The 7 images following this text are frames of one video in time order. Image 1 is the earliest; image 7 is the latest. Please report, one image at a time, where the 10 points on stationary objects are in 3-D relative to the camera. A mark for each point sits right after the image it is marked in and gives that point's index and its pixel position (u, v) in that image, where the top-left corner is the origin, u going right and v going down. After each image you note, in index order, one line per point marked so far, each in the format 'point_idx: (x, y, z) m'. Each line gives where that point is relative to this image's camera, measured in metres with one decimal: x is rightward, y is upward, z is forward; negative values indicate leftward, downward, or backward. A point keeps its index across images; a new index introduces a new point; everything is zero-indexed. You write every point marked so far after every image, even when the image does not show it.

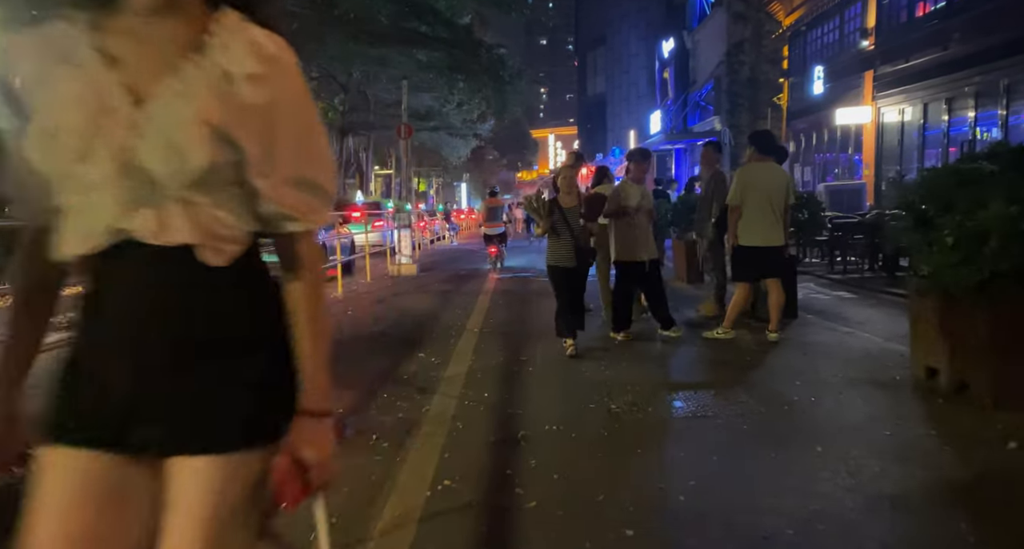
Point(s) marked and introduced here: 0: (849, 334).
0: (+3.1, -0.5, +7.4) m
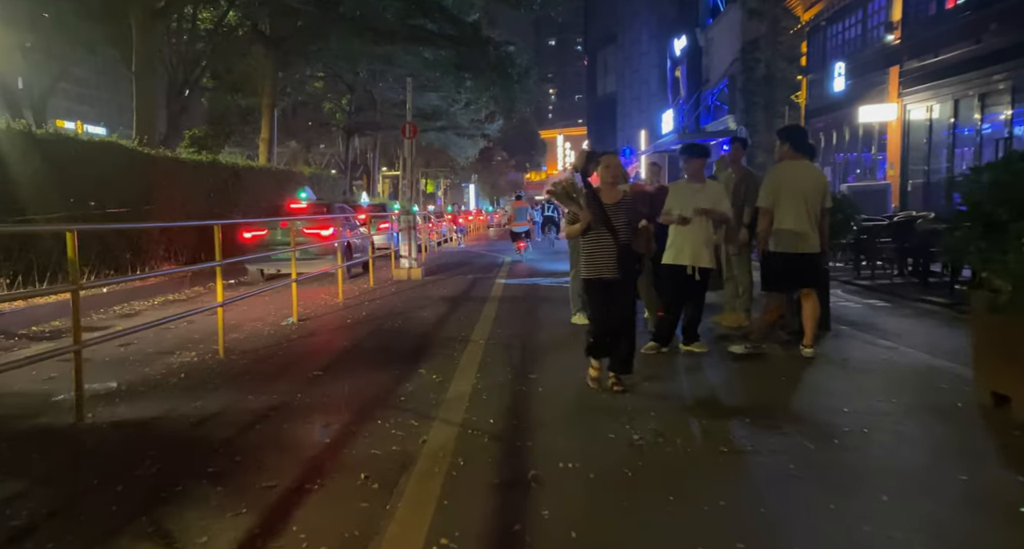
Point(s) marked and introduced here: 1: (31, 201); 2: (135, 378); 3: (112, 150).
0: (+3.1, -0.6, +6.8) m
1: (-7.2, +1.1, +12.1) m
2: (-3.2, -0.9, +6.8) m
3: (-7.0, +2.2, +14.1) m
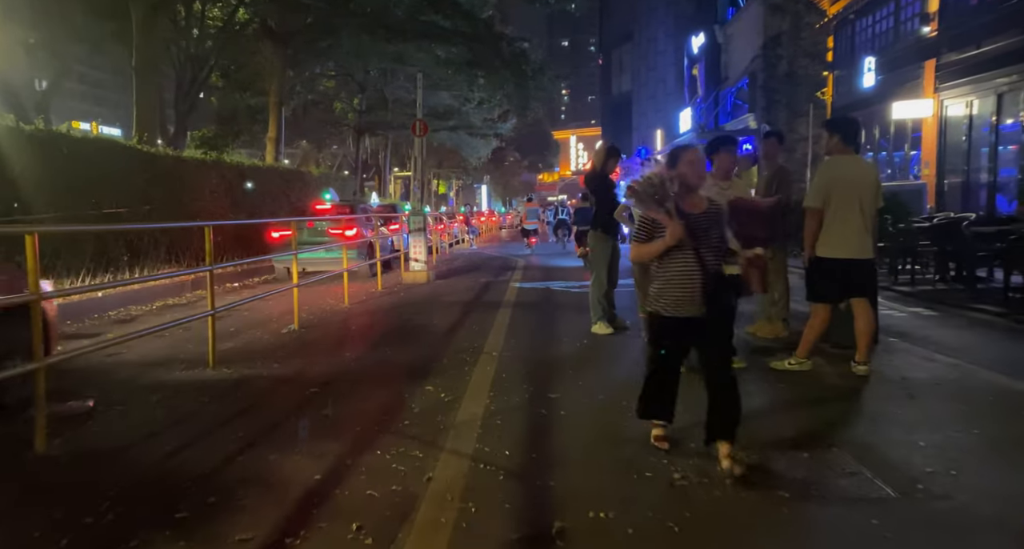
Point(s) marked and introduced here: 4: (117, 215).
0: (+3.3, -0.7, +6.1) m
1: (-7.0, +1.1, +11.6) m
2: (-3.0, -0.9, +6.2) m
3: (-6.8, +2.1, +13.5) m
4: (-6.7, +1.0, +13.8) m
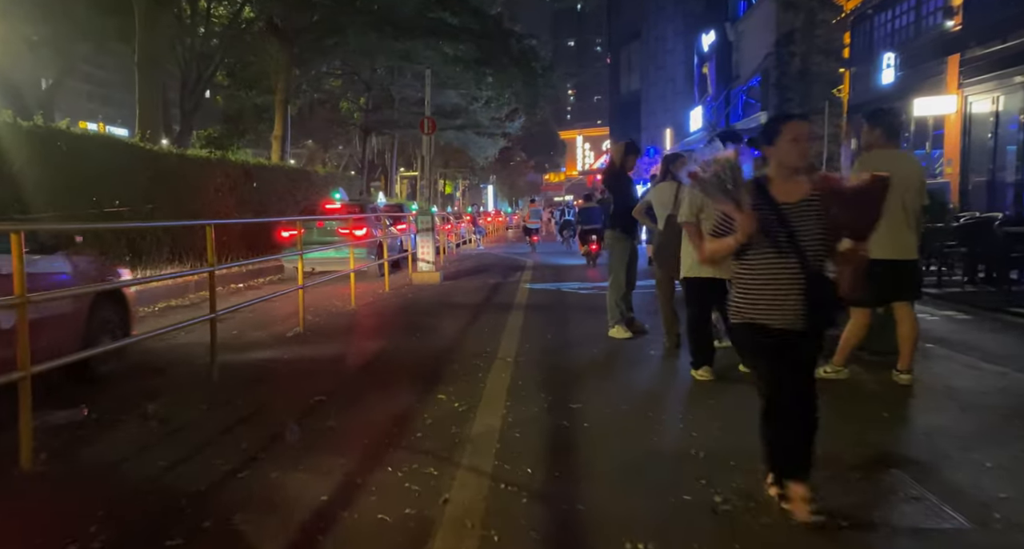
0: (+3.4, -0.7, +5.7) m
1: (-6.8, +1.1, +11.3) m
2: (-2.9, -0.9, +5.9) m
3: (-6.6, +2.1, +13.2) m
4: (-6.5, +1.0, +13.5) m
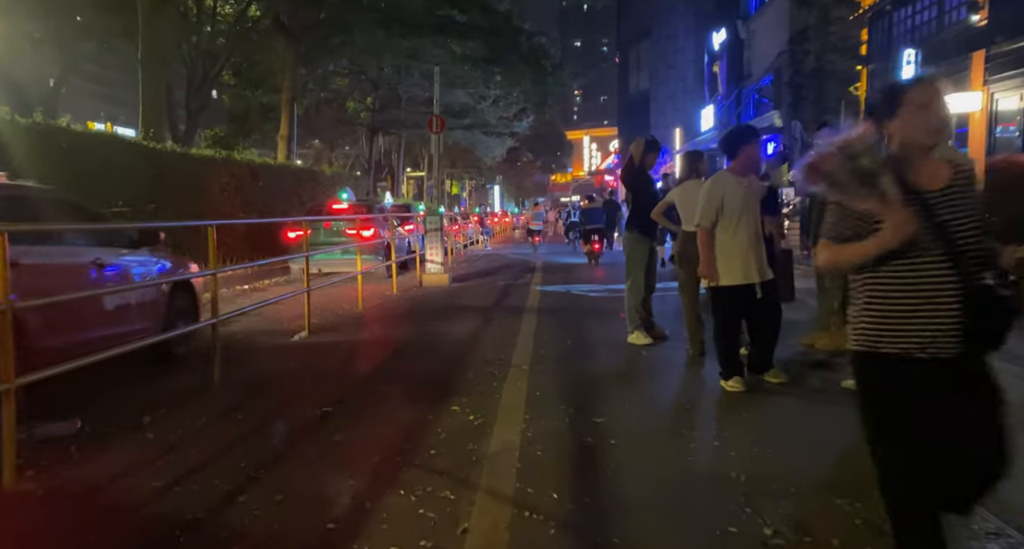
0: (+3.5, -0.7, +5.3) m
1: (-6.7, +1.0, +11.0) m
2: (-2.8, -0.9, +5.6) m
3: (-6.4, +2.1, +12.9) m
4: (-6.3, +1.0, +13.2) m
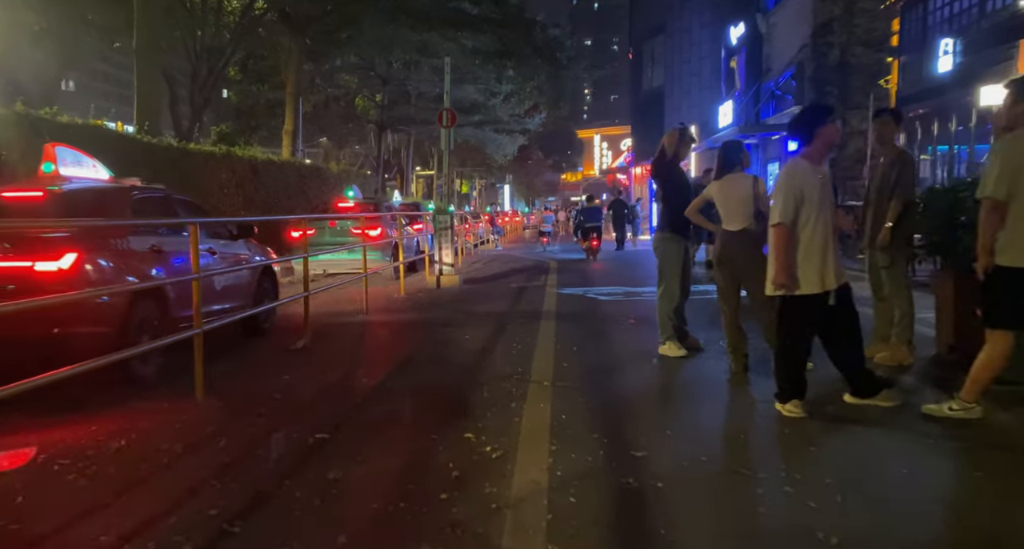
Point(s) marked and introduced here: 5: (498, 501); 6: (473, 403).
0: (+3.7, -0.8, +4.5) m
1: (-6.5, +1.0, +10.3) m
2: (-2.7, -1.0, +4.8) m
3: (-6.2, +2.1, +12.3) m
4: (-6.1, +1.0, +12.5) m
5: (-0.1, -1.0, +3.6) m
6: (-0.3, -0.9, +5.5) m
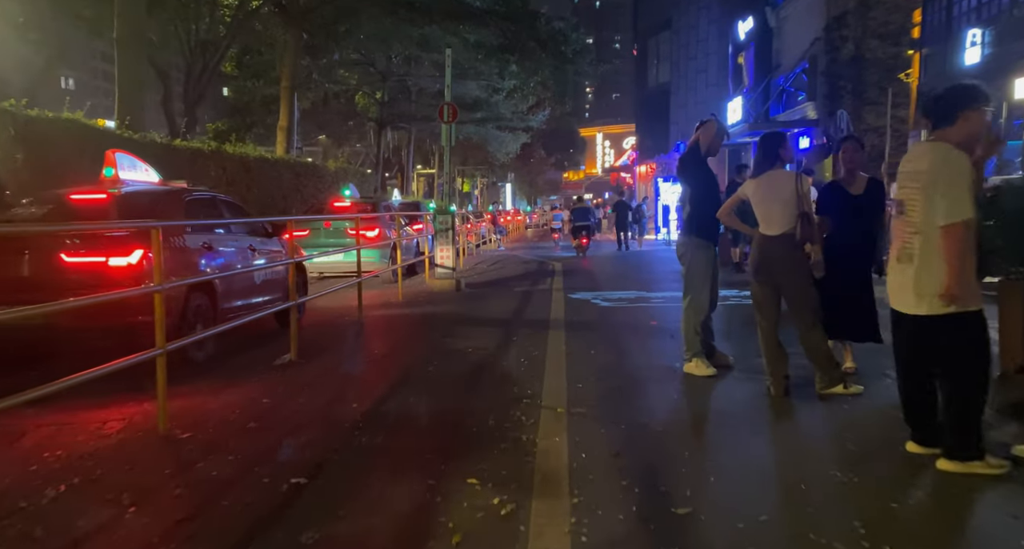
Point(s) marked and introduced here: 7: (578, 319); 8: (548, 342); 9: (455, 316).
0: (+3.7, -0.8, +3.8) m
1: (-6.4, +1.0, +9.6) m
2: (-2.6, -1.0, +4.1) m
3: (-6.1, +2.0, +11.5) m
4: (-6.0, +0.9, +11.7) m
5: (0.0, -1.1, +2.8) m
6: (-0.2, -0.9, +4.8) m
7: (+0.8, -0.5, +9.7) m
8: (+0.4, -0.7, +8.2) m
9: (-0.8, -0.5, +10.5) m
